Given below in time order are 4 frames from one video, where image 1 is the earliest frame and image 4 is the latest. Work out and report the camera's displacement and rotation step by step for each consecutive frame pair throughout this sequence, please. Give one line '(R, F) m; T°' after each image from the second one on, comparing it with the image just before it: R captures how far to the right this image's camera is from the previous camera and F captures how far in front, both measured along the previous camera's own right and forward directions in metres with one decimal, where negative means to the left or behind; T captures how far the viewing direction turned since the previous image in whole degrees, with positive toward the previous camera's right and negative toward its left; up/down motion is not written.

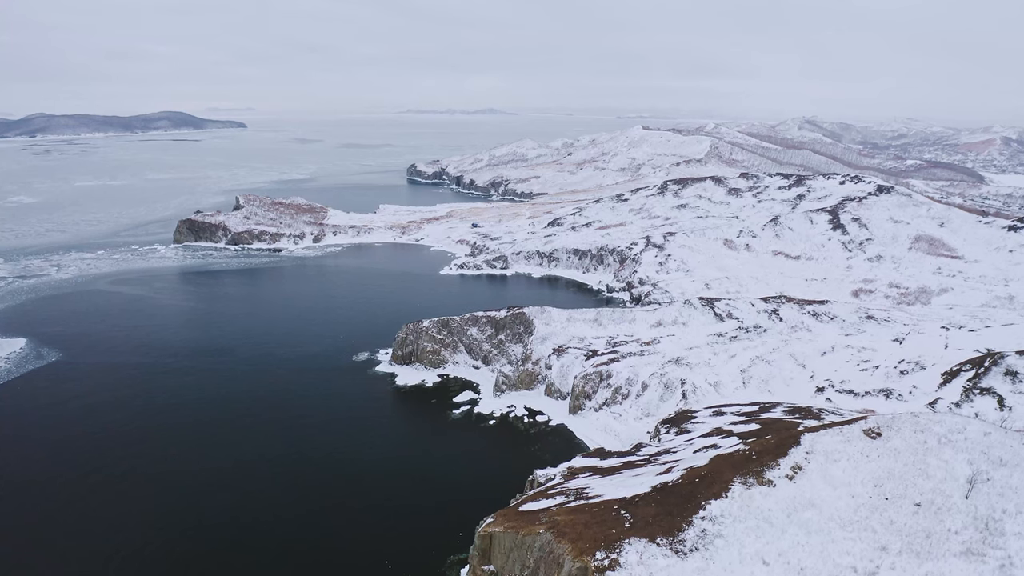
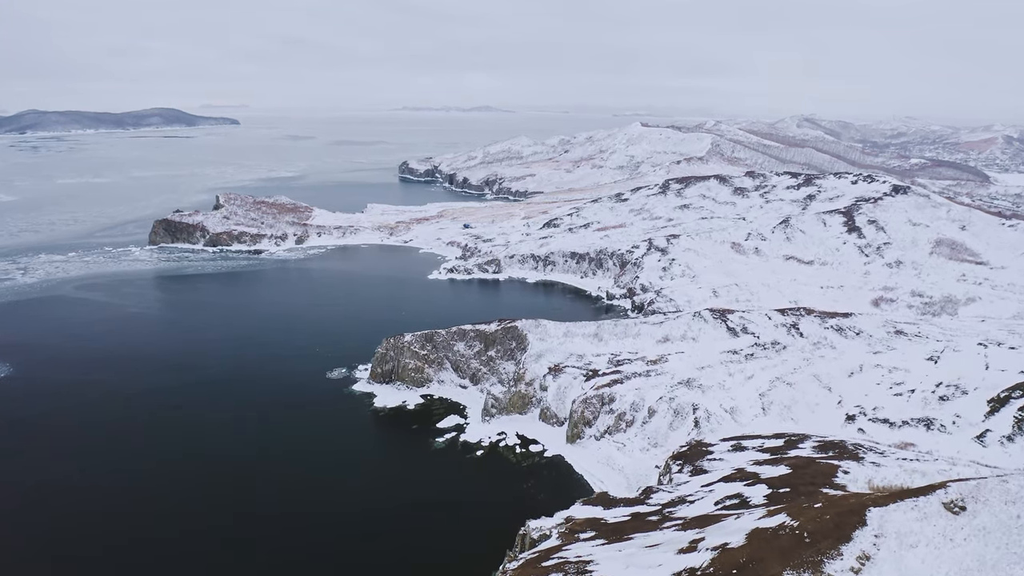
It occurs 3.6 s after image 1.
(+0.6, +6.4) m; 0°
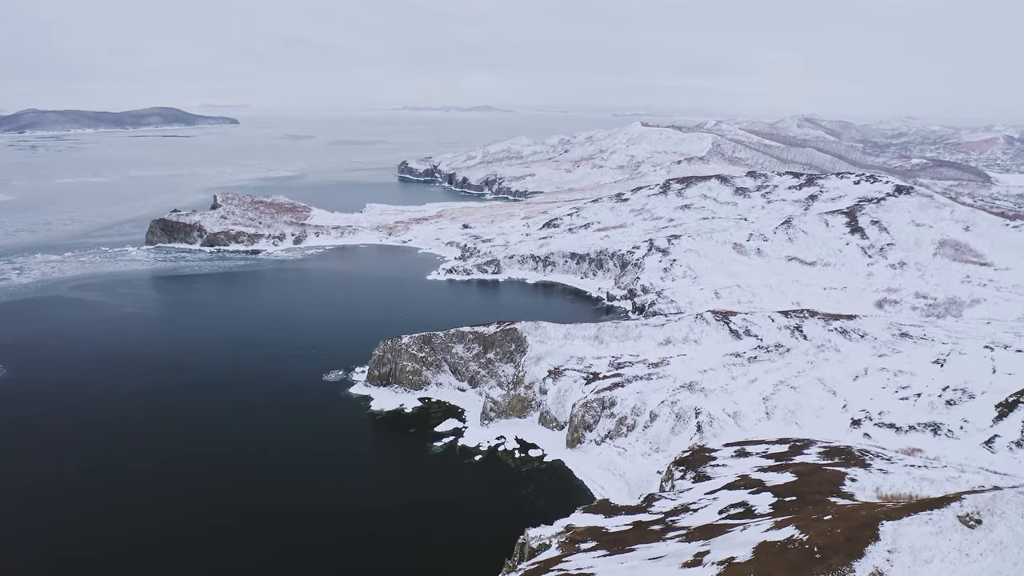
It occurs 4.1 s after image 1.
(+0.1, +0.9) m; 0°
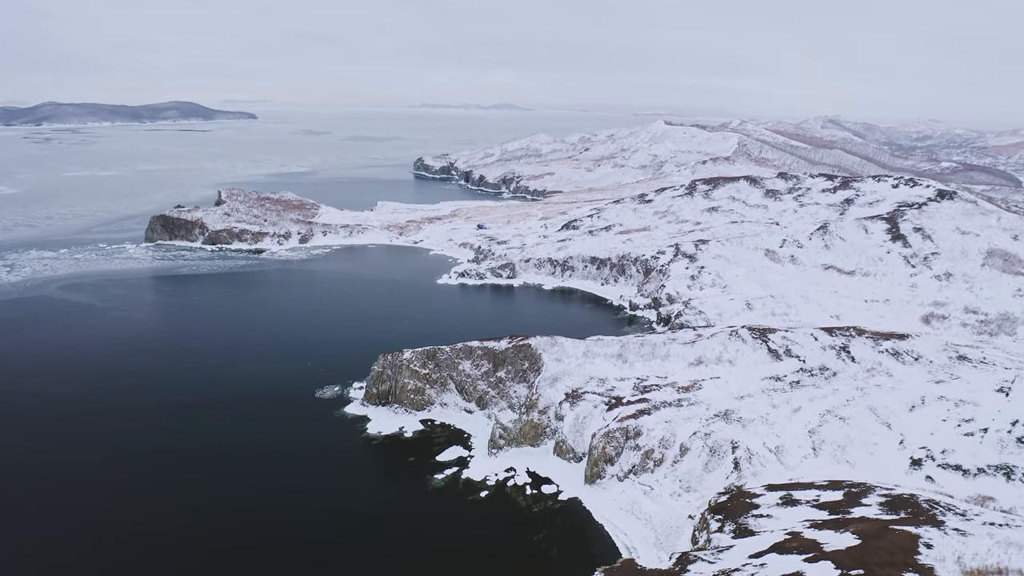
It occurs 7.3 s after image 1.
(0.0, +5.3) m; -1°
